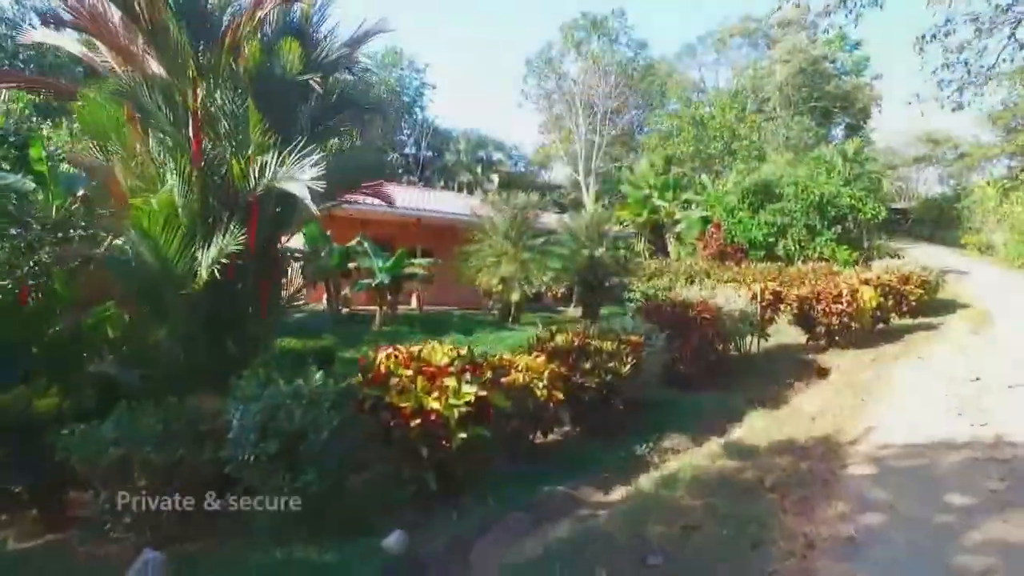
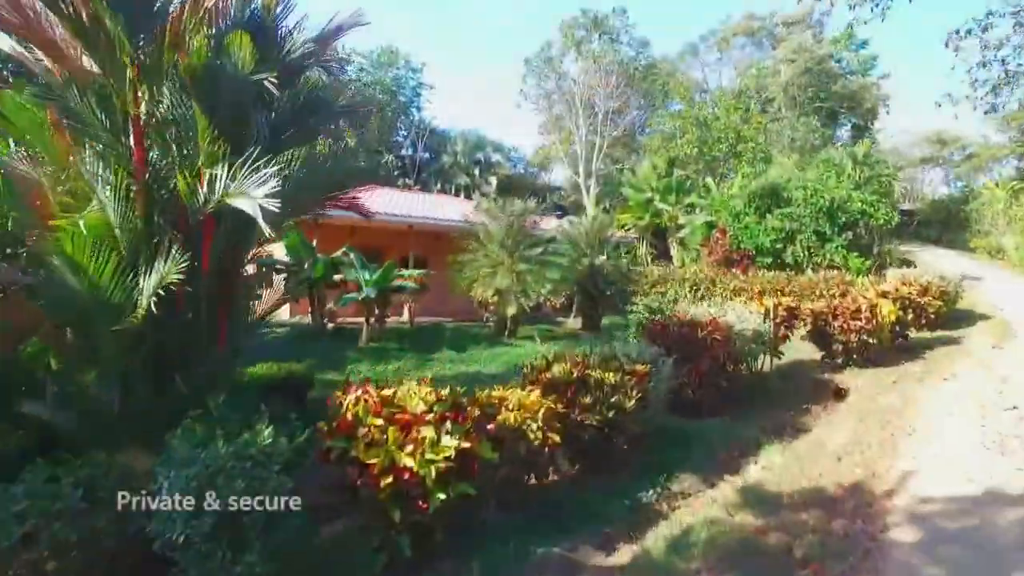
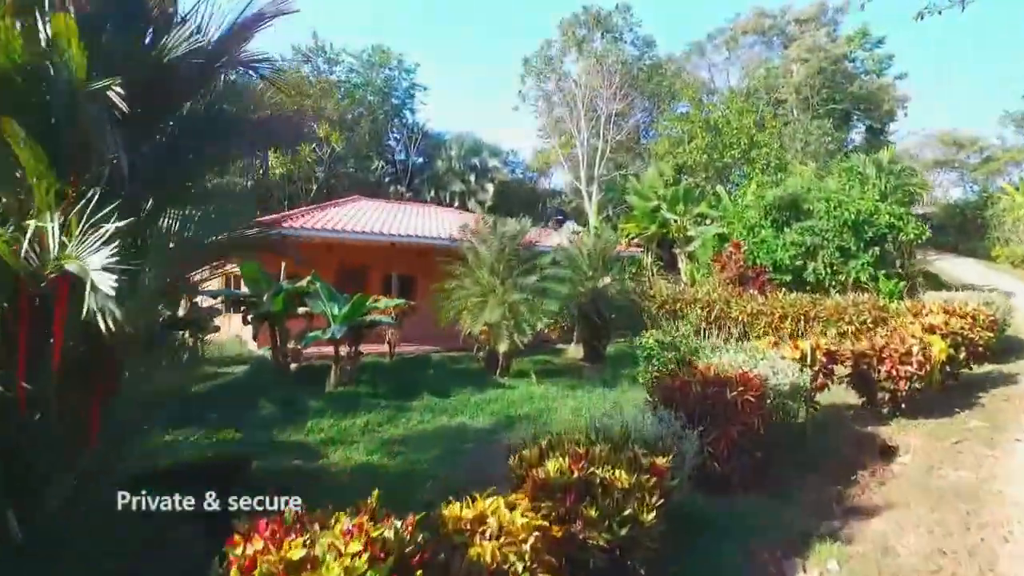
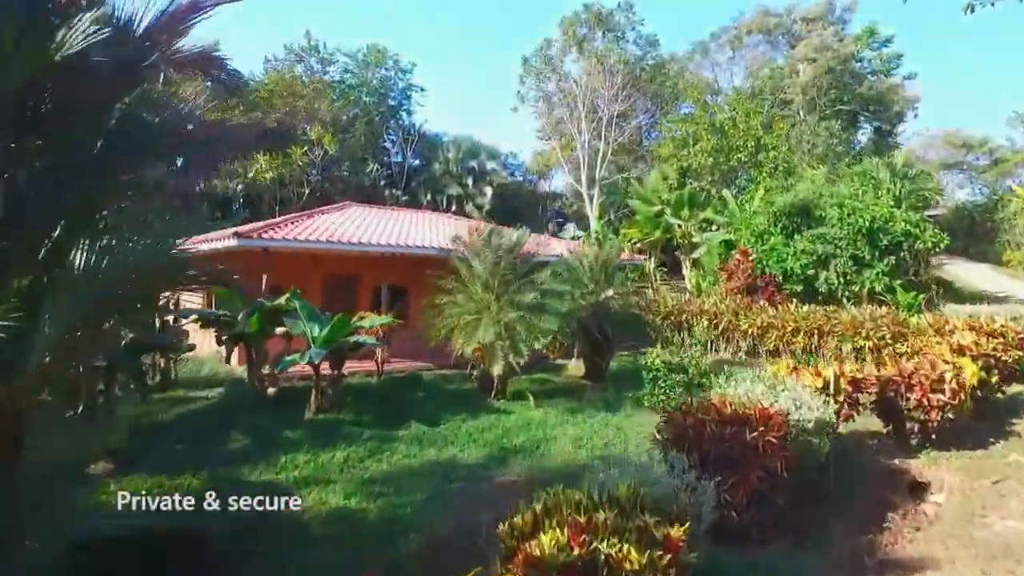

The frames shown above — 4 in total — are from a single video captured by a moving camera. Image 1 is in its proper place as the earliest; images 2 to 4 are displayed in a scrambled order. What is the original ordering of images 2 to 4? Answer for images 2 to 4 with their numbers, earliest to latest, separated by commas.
2, 3, 4
